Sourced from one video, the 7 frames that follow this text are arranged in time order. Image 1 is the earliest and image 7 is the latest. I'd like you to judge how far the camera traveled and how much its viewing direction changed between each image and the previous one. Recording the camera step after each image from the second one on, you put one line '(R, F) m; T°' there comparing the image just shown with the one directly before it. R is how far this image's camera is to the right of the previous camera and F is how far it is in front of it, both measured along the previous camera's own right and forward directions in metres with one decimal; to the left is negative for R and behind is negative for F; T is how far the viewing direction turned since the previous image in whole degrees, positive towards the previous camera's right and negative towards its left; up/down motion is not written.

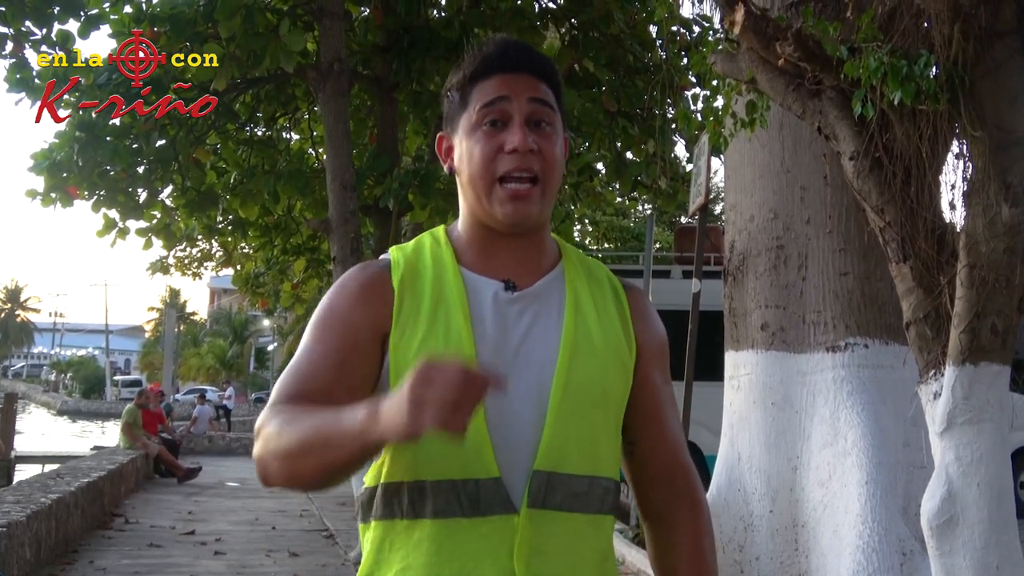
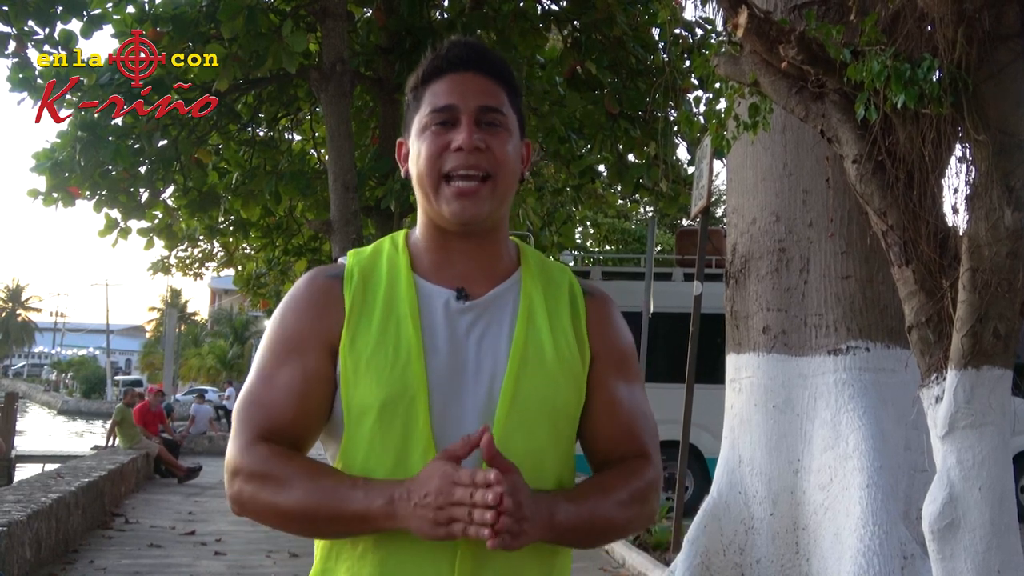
(0.0, 0.0) m; 0°
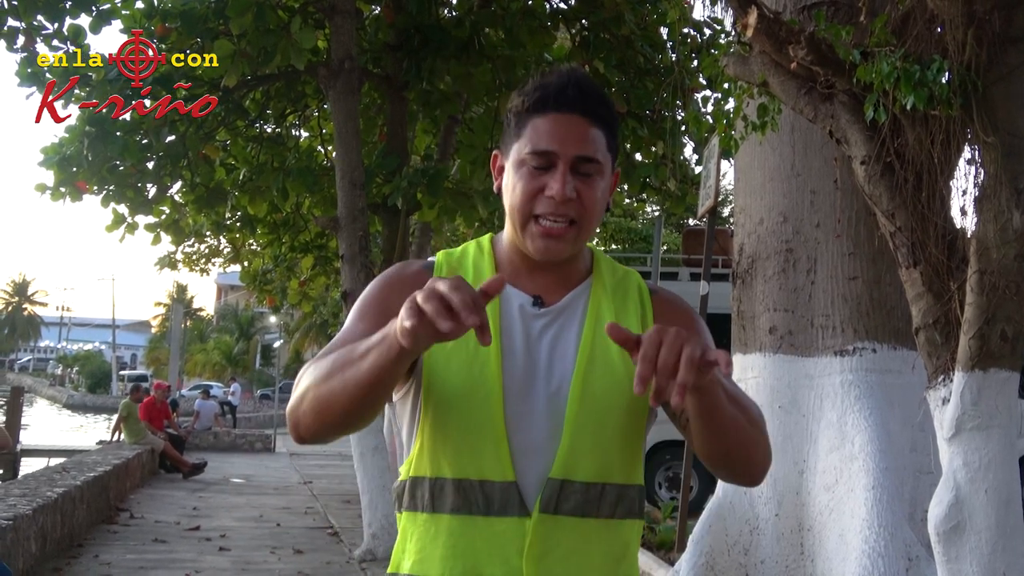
(0.0, 0.0) m; 0°
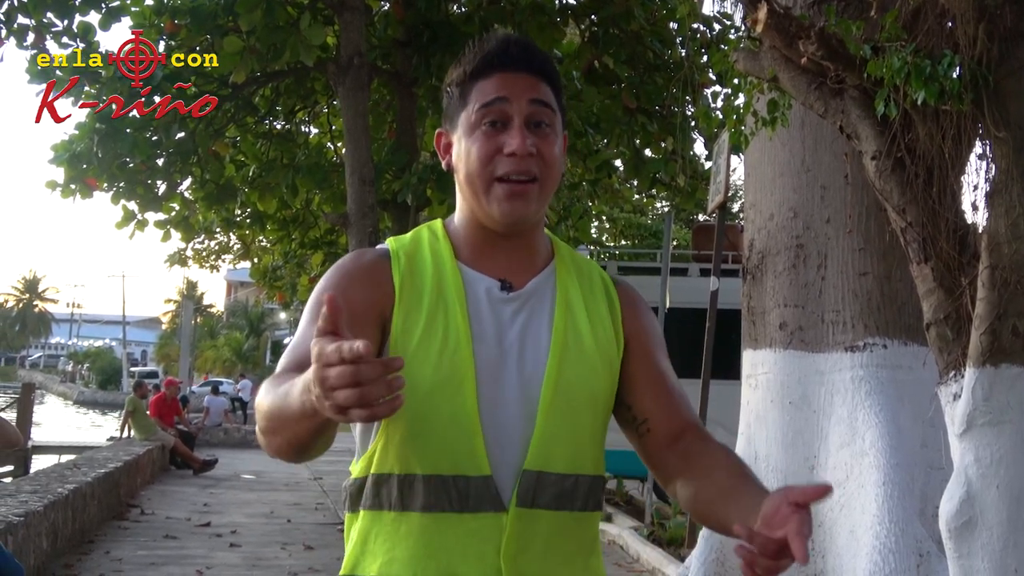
(0.0, 0.0) m; 0°
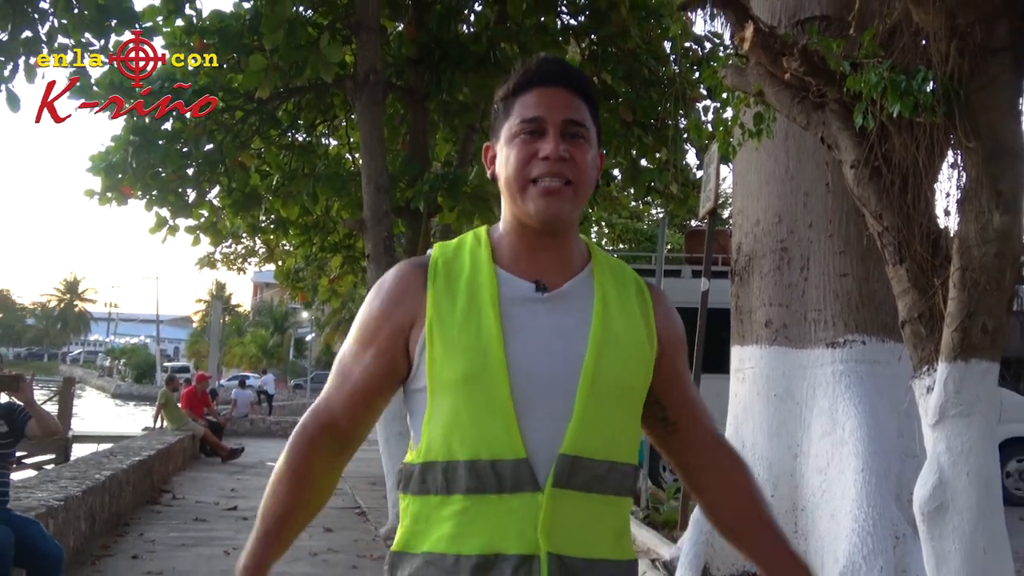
(0.0, -0.4) m; -1°
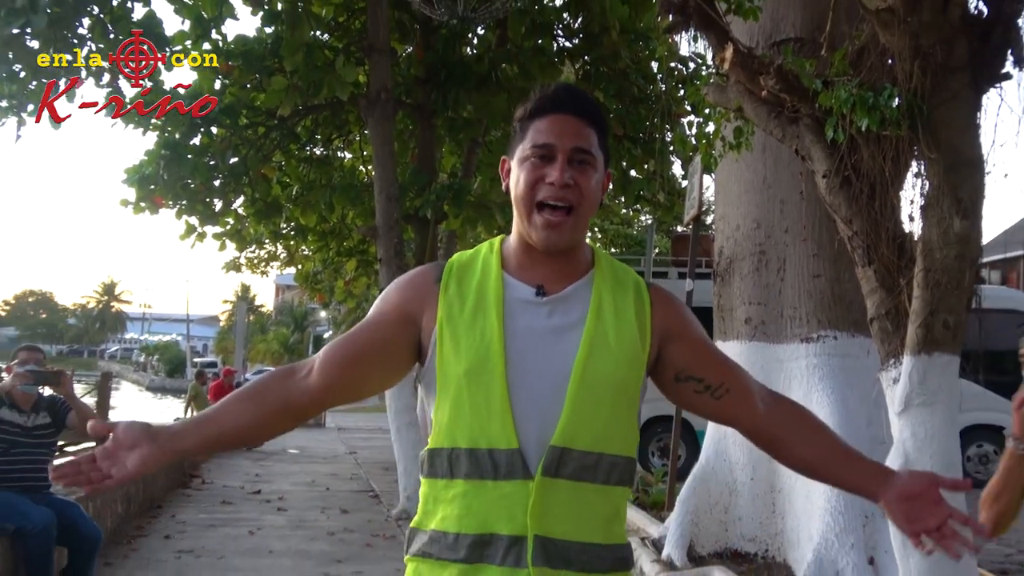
(+0.1, -0.5) m; -1°
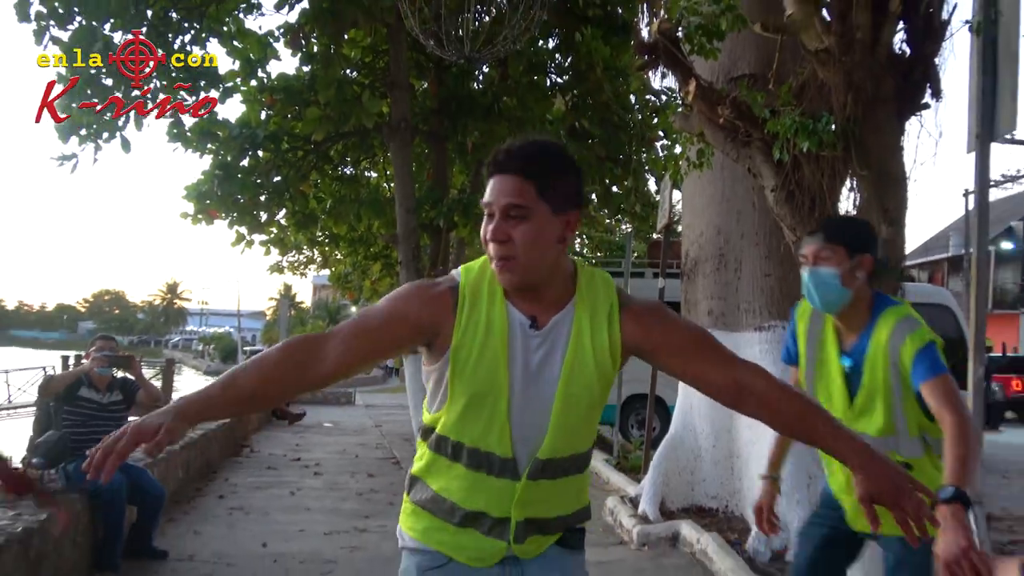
(+0.1, -1.1) m; -1°
